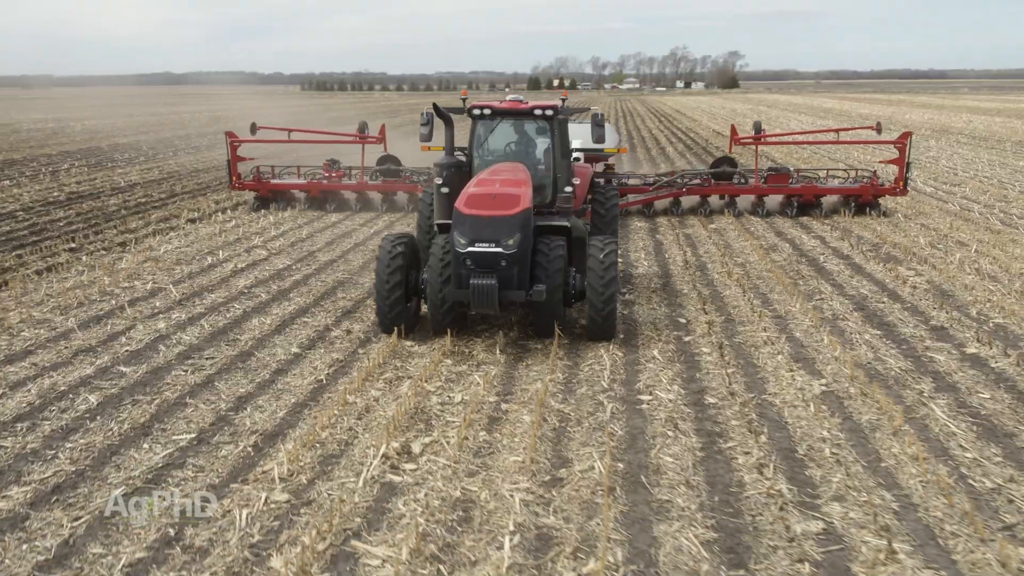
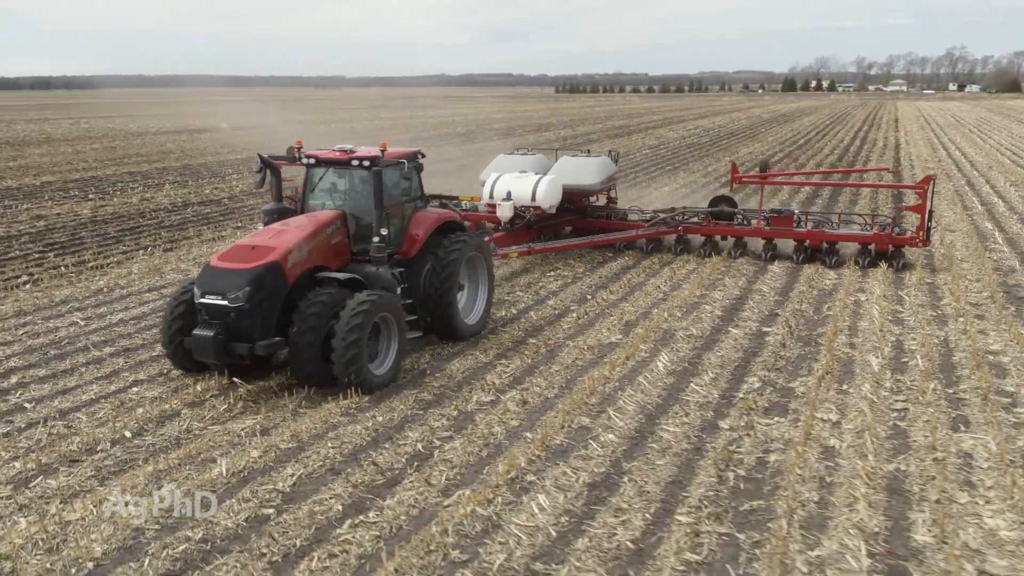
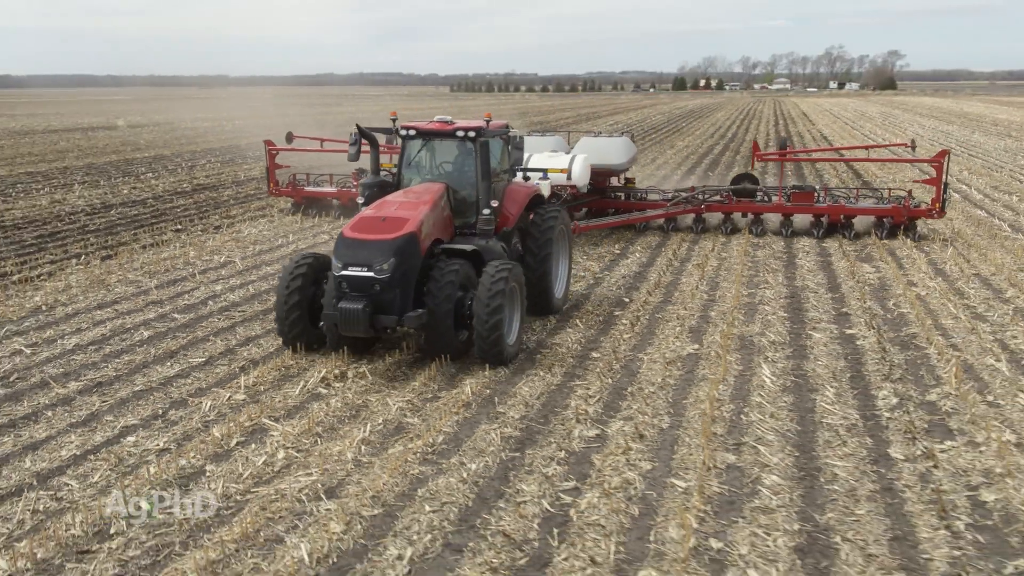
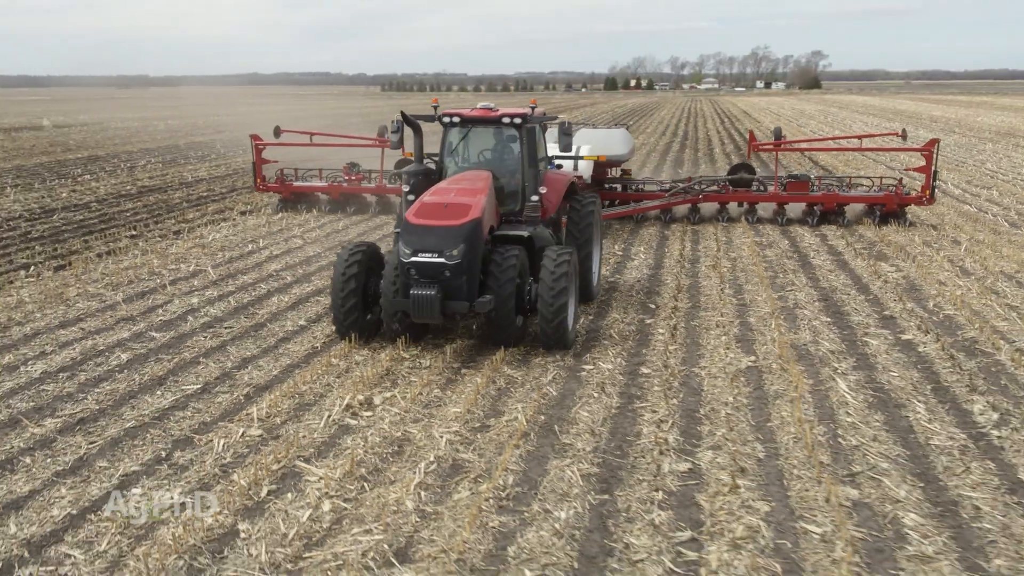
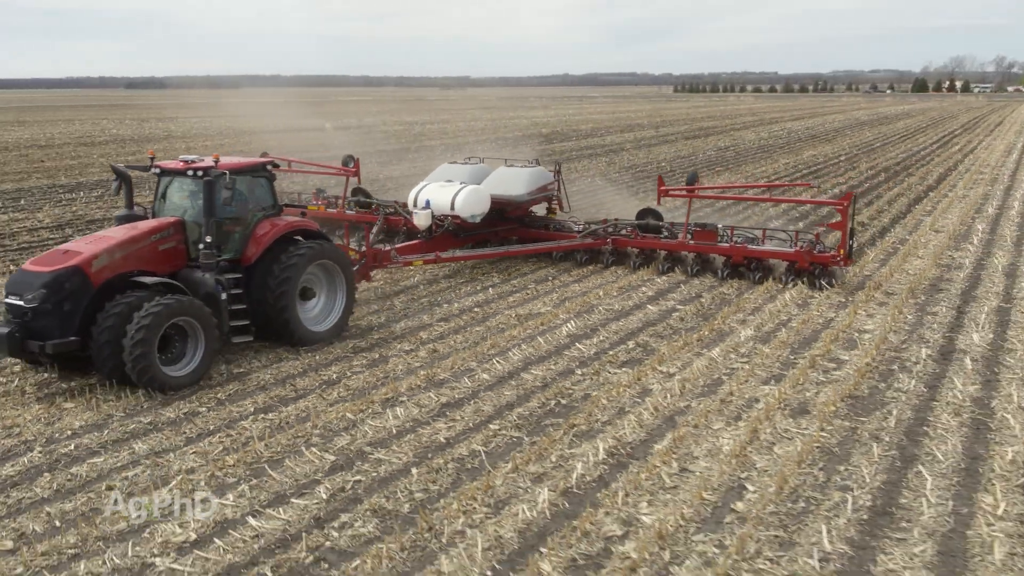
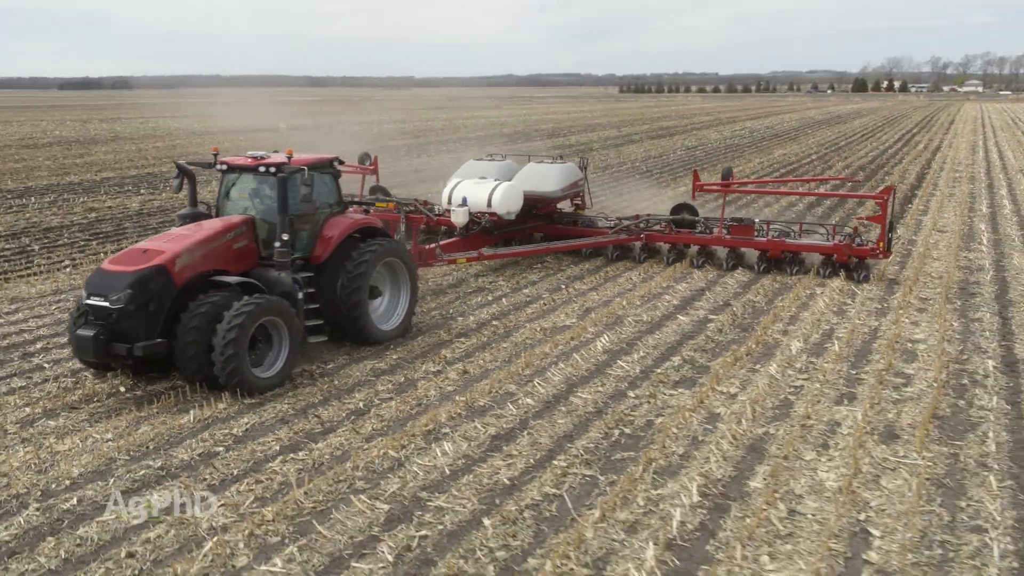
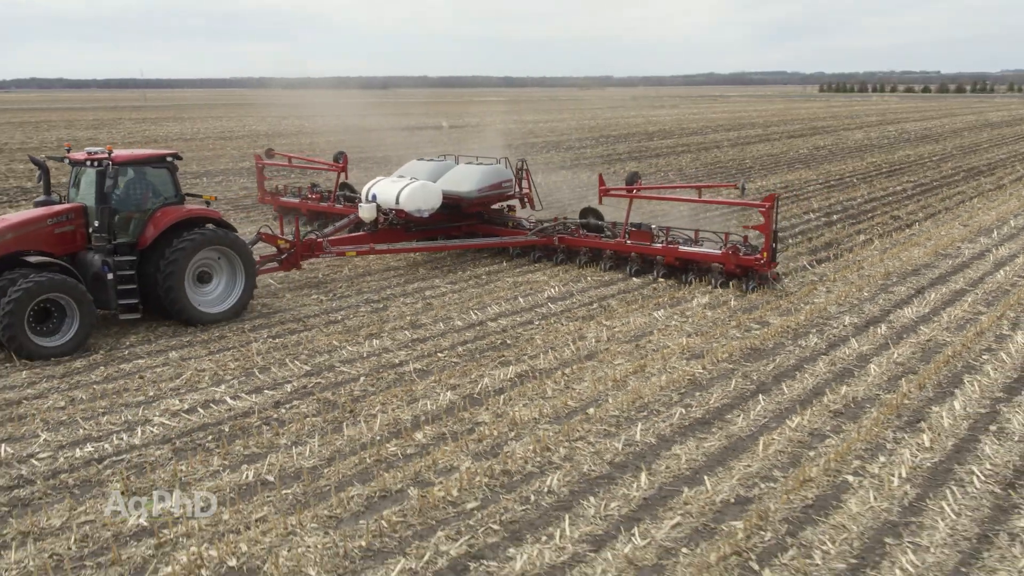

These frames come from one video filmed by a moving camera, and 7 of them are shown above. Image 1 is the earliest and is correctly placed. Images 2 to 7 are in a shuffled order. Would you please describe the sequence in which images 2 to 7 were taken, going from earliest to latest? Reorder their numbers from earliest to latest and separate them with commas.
4, 3, 2, 6, 5, 7
